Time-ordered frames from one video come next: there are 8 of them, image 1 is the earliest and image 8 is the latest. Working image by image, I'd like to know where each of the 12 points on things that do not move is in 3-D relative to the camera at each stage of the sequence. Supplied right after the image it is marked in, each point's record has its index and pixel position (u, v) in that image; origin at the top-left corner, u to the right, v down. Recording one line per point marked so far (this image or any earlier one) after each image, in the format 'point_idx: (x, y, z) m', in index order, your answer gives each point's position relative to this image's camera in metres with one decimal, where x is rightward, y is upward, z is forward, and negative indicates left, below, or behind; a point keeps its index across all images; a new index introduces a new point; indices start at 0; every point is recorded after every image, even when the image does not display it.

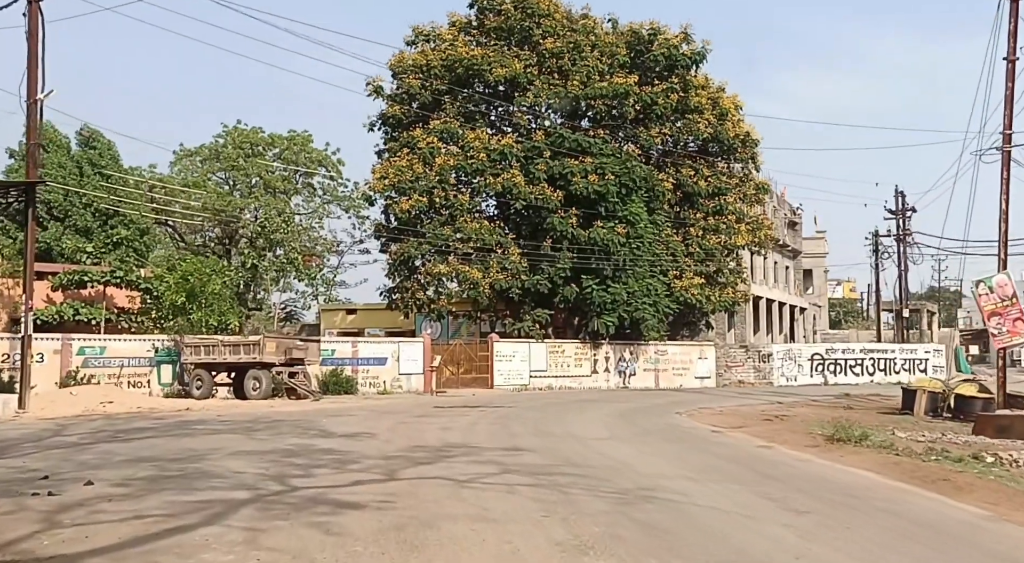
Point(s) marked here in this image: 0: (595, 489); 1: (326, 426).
0: (+0.8, -1.9, +9.8) m
1: (-3.2, -2.5, +17.9) m
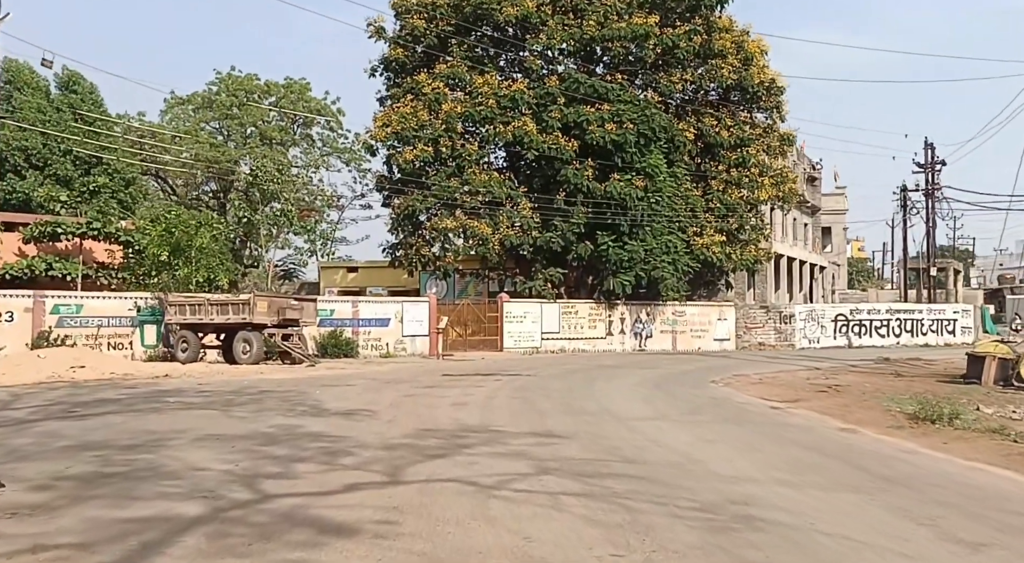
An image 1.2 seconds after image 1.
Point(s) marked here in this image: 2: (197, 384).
0: (+1.1, -1.5, +7.2) m
1: (-2.8, -1.8, +15.4) m
2: (-5.8, -1.9, +19.4) m
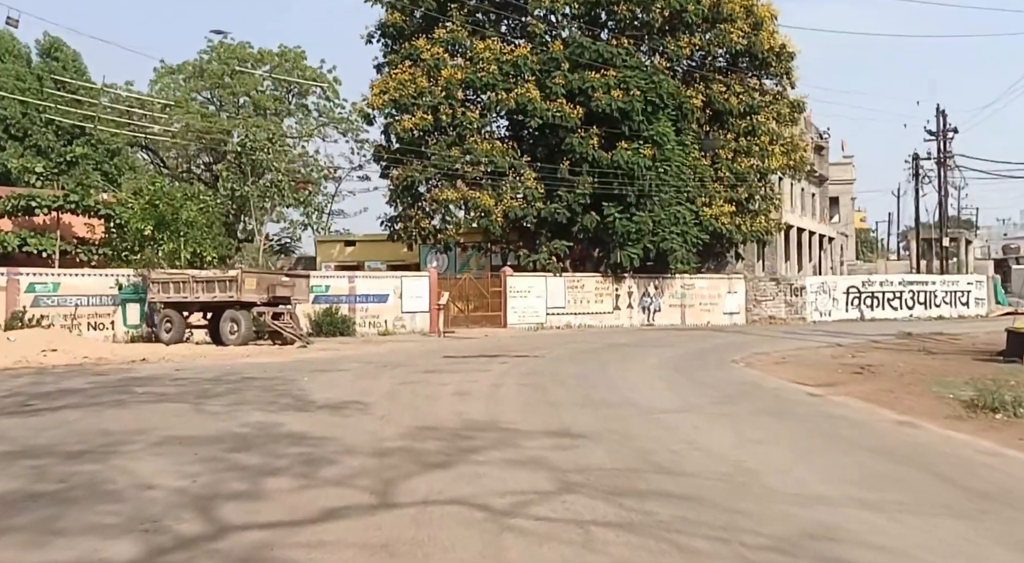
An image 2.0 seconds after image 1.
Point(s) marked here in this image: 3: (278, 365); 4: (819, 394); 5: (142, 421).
0: (+1.2, -1.4, +5.7) m
1: (-2.7, -1.4, +13.9) m
2: (-5.7, -1.5, +17.9) m
3: (-4.2, -1.5, +18.8) m
4: (+4.0, -1.5, +13.8) m
5: (-3.9, -1.5, +11.2) m
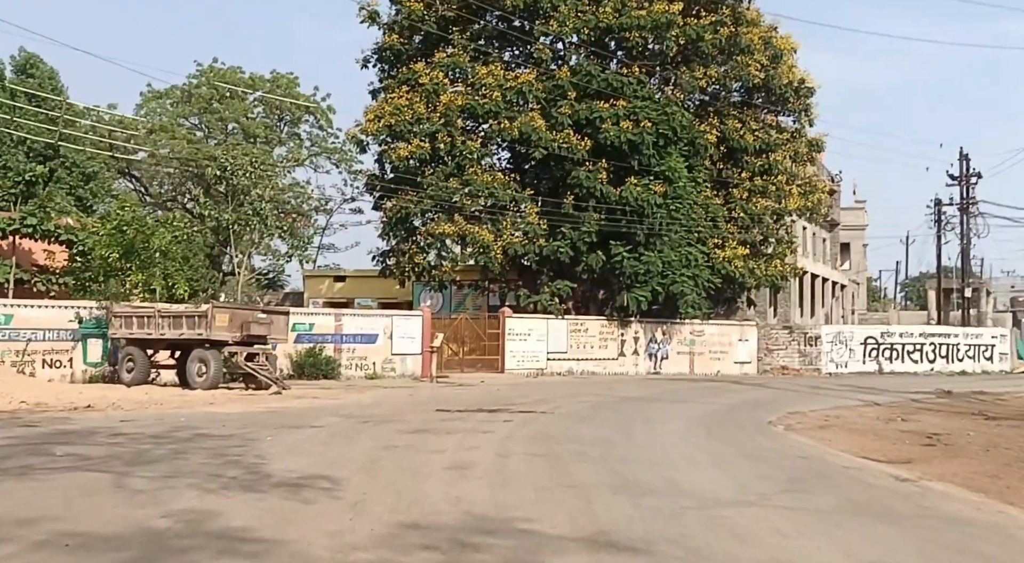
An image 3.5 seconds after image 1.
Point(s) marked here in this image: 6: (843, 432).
0: (+1.4, -1.6, +2.9) m
1: (-2.6, -1.8, +11.1) m
2: (-5.6, -2.0, +15.1) m
3: (-4.1, -2.1, +16.0) m
4: (+4.1, -2.1, +11.1) m
5: (-3.8, -1.8, +8.4) m
6: (+5.4, -2.4, +17.3) m
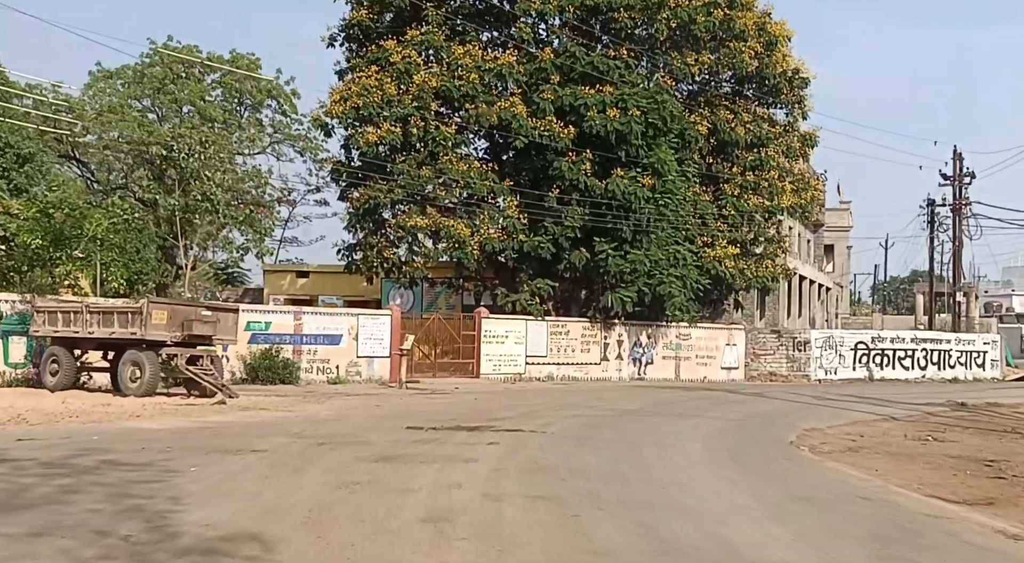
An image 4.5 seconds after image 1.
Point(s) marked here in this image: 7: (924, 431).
0: (+1.5, -1.5, +0.3) m
1: (-2.7, -1.7, +8.4) m
2: (-5.8, -1.8, +12.3) m
3: (-4.3, -1.9, +13.3) m
4: (+4.1, -2.0, +8.6) m
5: (-3.8, -1.6, +5.7) m
6: (+5.2, -2.4, +14.8) m
7: (+7.5, -2.7, +19.2) m
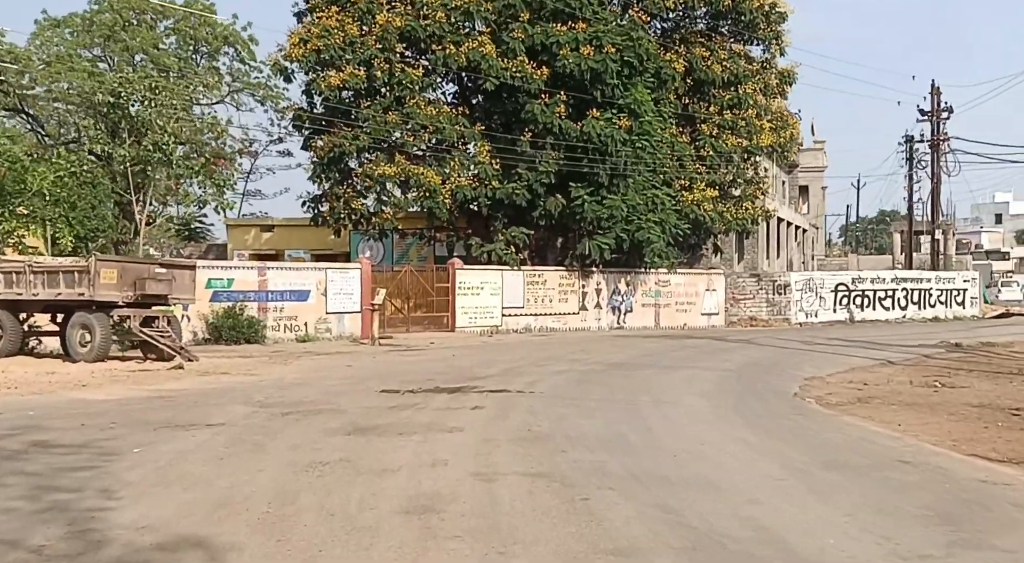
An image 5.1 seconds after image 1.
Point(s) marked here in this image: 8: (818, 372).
0: (+1.7, -1.5, -0.9) m
1: (-2.7, -1.4, +7.1) m
2: (-5.9, -1.4, +10.9) m
3: (-4.5, -1.4, +11.9) m
4: (+4.1, -1.5, +7.4) m
5: (-3.7, -1.5, +4.3) m
6: (+5.0, -1.6, +13.7) m
7: (+7.2, -1.6, +18.2) m
8: (+5.3, -1.6, +18.3) m
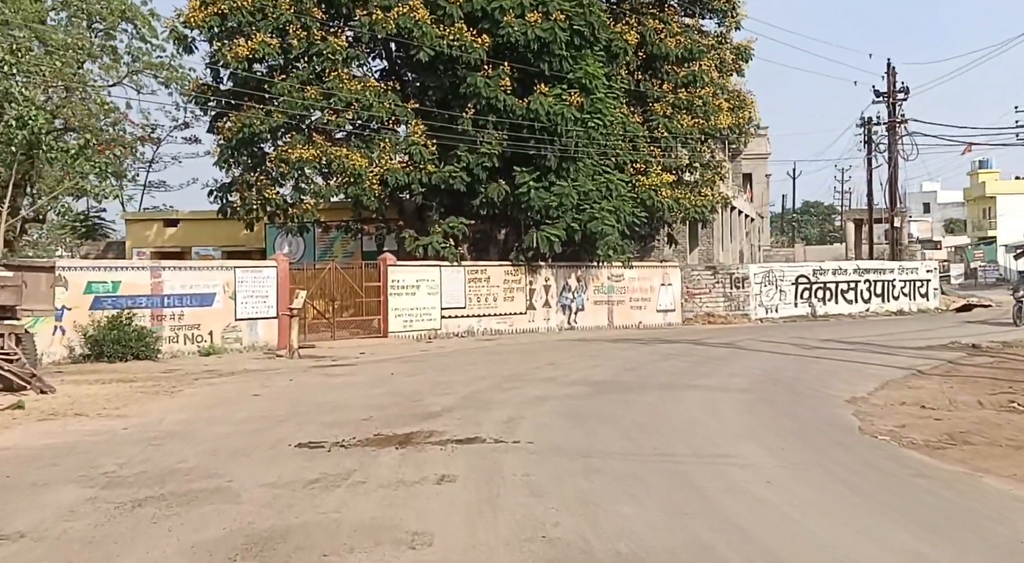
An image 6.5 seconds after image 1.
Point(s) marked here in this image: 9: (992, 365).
0: (+2.5, -1.5, -4.7) m
1: (-2.5, -1.5, +2.8) m
2: (-5.9, -1.6, +6.4) m
3: (-4.6, -1.5, +7.5) m
4: (+4.2, -1.5, +3.7) m
5: (-3.3, -1.6, 0.0) m
6: (+4.8, -1.5, +10.0) m
7: (+6.6, -1.5, +14.6) m
8: (+4.7, -1.5, +14.6) m
9: (+8.4, -1.5, +18.6) m
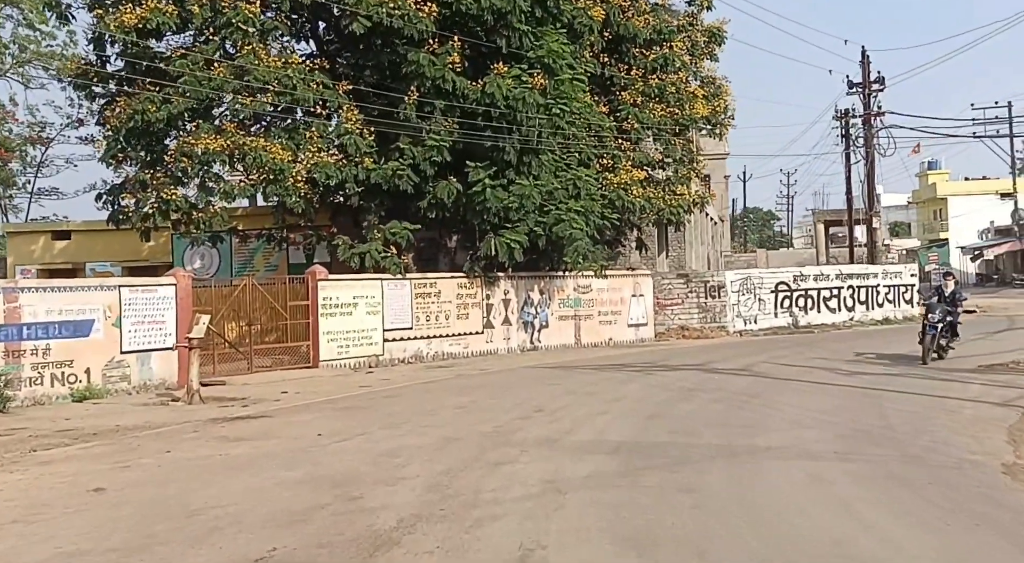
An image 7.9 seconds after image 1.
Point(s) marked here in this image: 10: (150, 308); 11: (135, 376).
0: (+3.5, -1.5, -9.3) m
1: (-1.9, -1.6, -2.1) m
2: (-5.6, -1.8, +1.3) m
3: (-4.3, -1.7, +2.5) m
4: (+4.7, -1.5, -0.8) m
5: (-2.6, -1.7, -4.9) m
6: (+4.9, -1.6, +5.5) m
7: (+6.5, -1.6, +10.3) m
8: (+4.6, -1.6, +10.1) m
9: (+8.1, -1.5, +14.3) m
10: (-6.6, -0.5, +19.2) m
11: (-6.8, -1.7, +19.0) m
